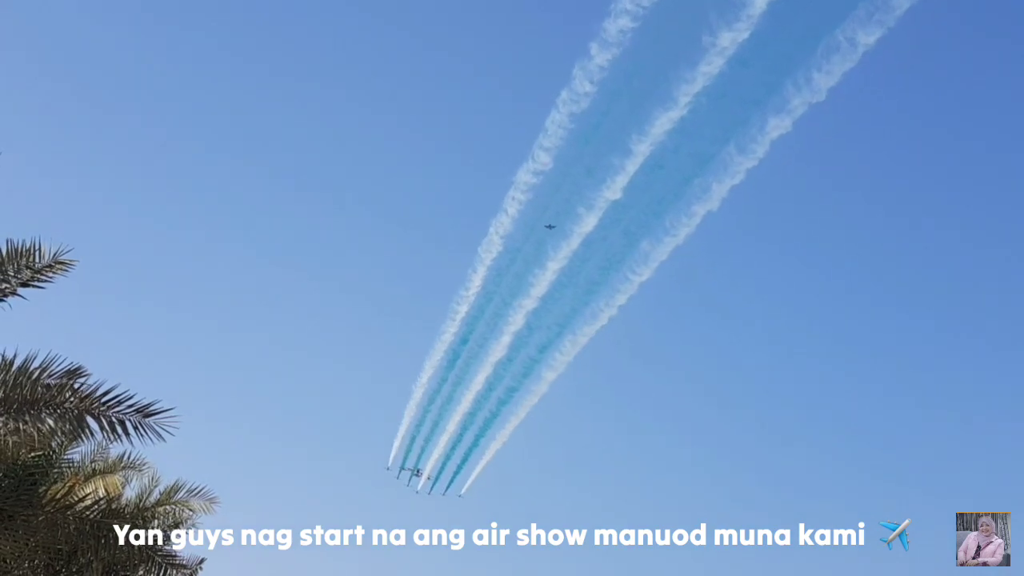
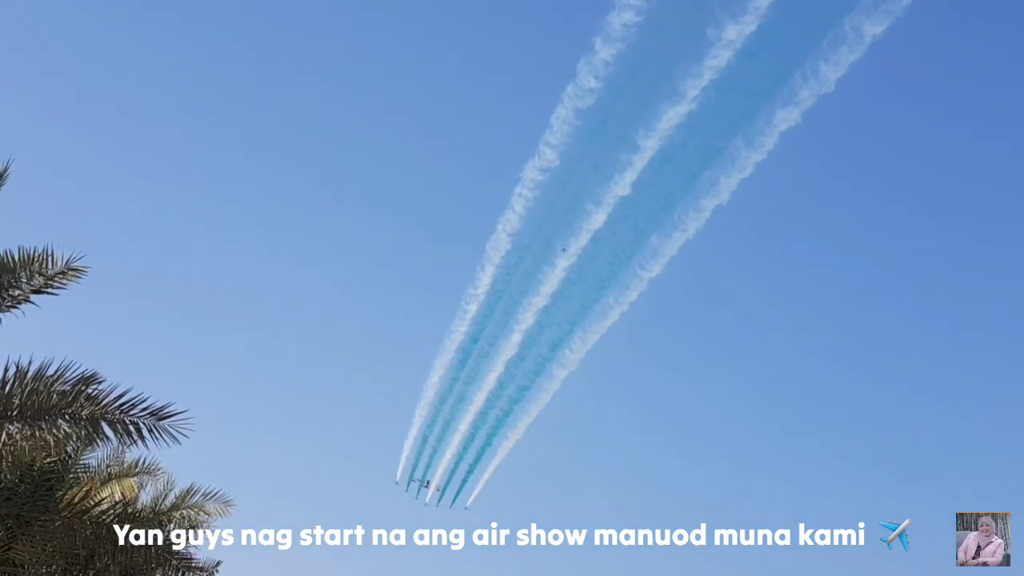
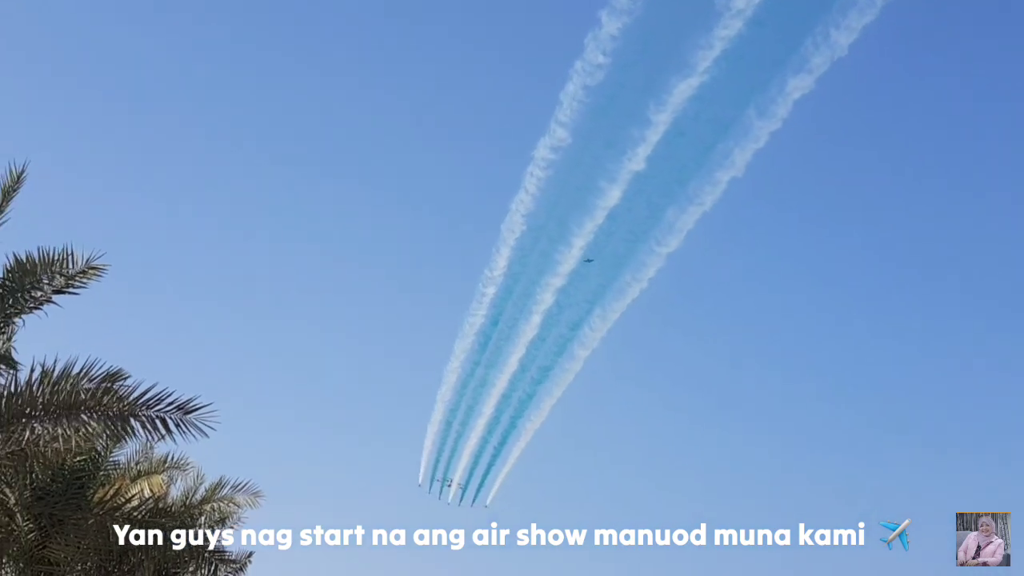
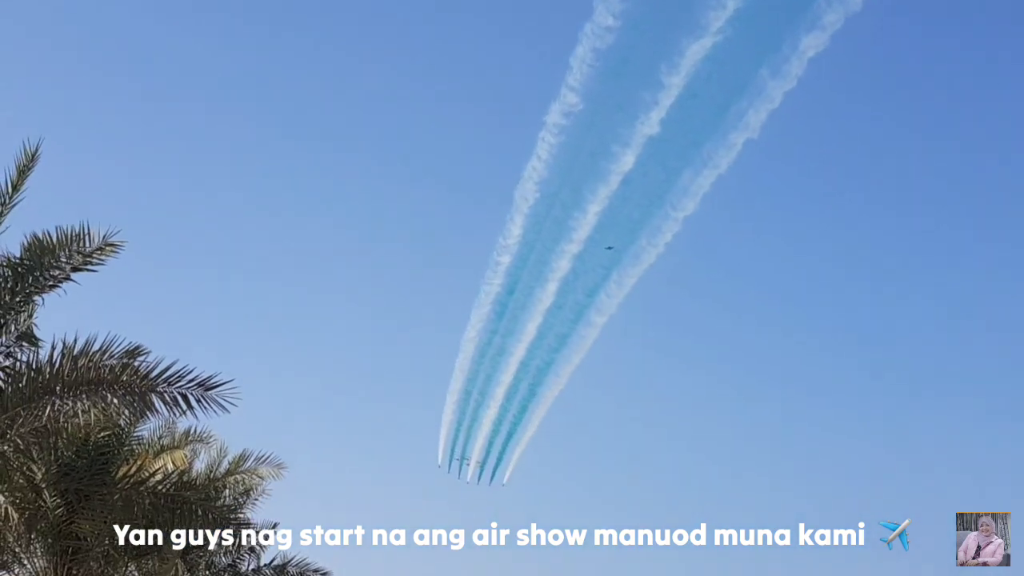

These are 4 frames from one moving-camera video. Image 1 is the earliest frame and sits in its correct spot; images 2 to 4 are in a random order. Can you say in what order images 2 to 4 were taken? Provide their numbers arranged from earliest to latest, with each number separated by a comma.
2, 3, 4
